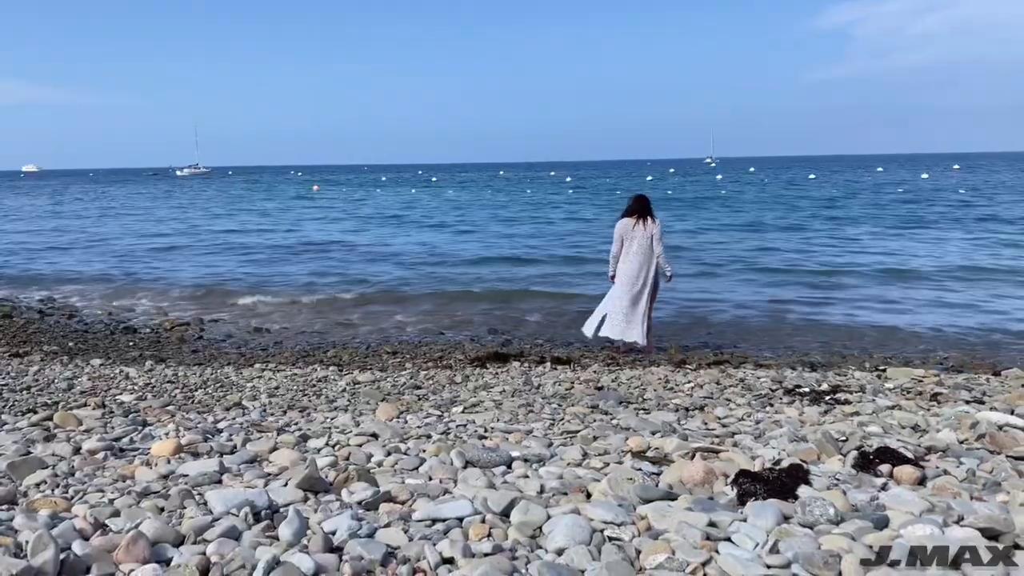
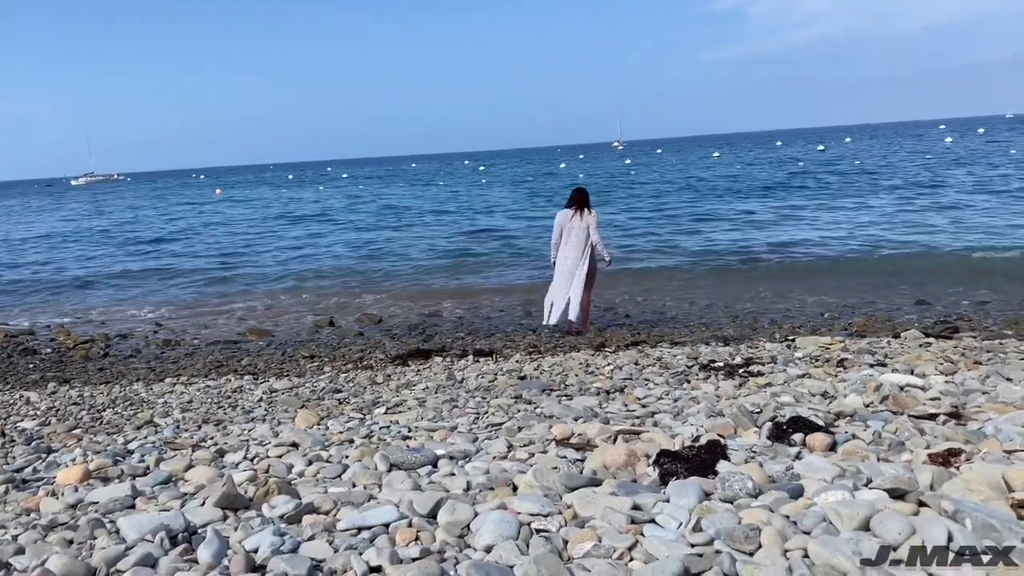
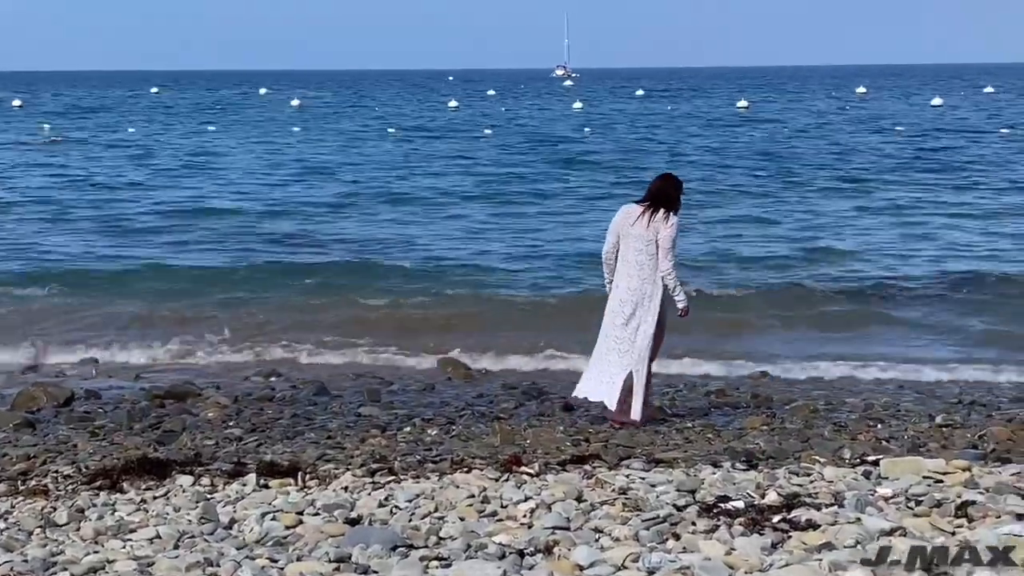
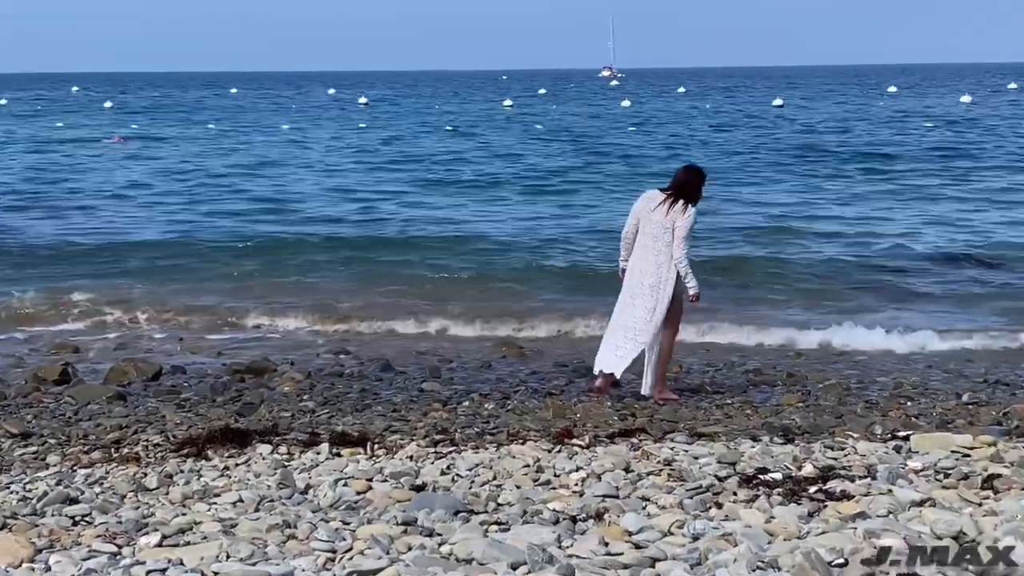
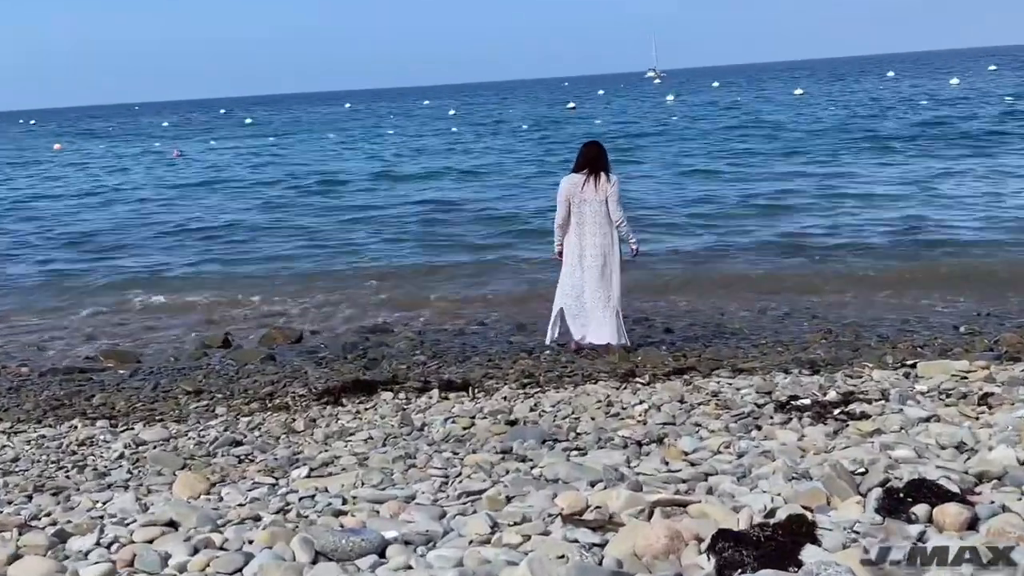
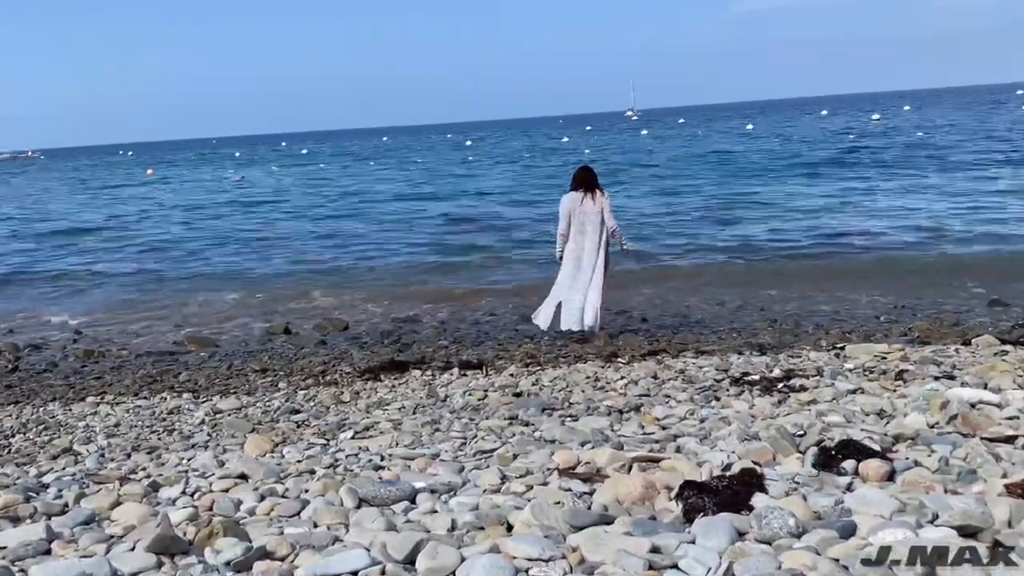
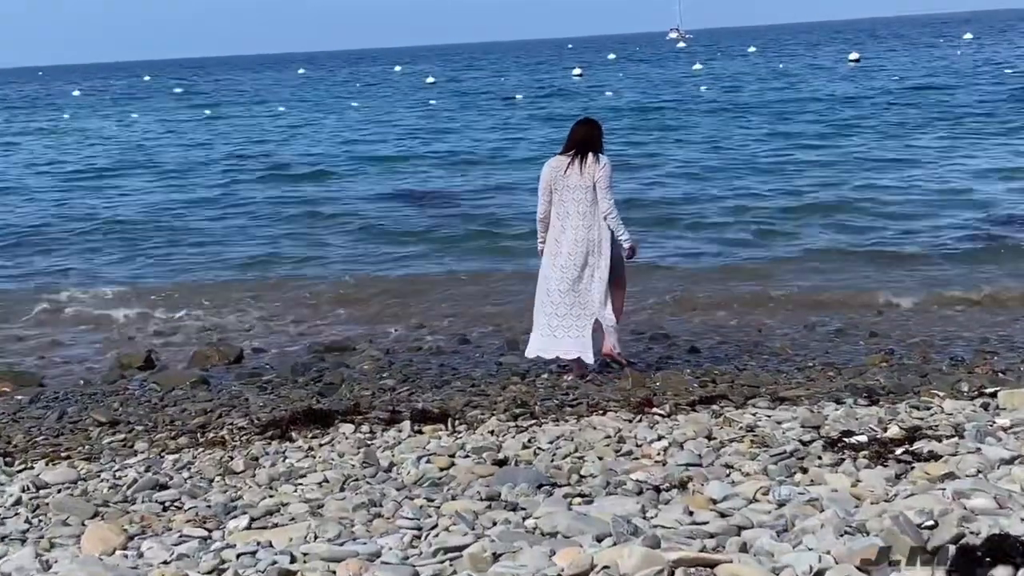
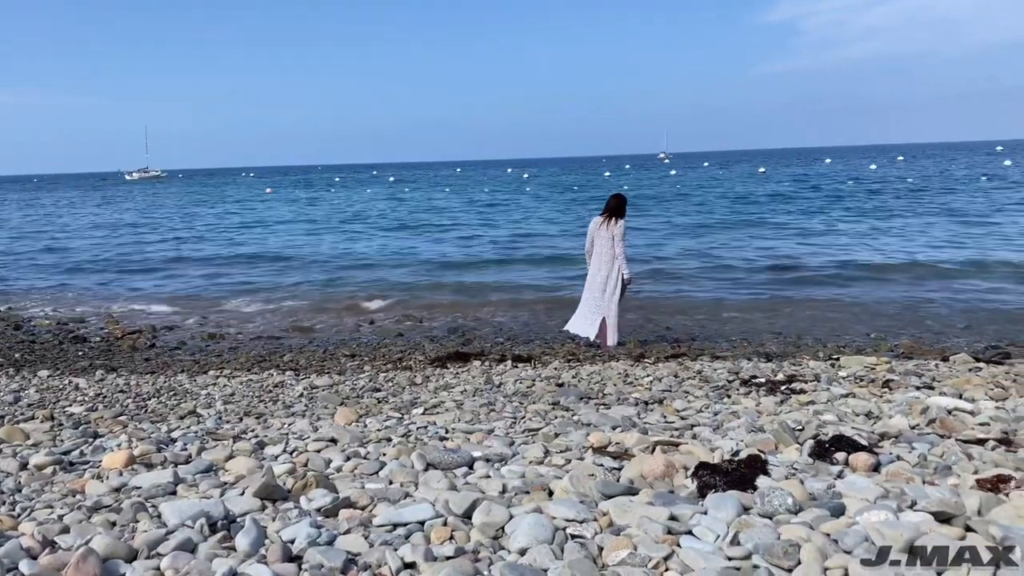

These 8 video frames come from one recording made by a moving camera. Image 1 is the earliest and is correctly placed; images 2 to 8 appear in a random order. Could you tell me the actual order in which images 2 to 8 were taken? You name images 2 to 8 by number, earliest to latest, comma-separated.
8, 2, 6, 5, 7, 4, 3
